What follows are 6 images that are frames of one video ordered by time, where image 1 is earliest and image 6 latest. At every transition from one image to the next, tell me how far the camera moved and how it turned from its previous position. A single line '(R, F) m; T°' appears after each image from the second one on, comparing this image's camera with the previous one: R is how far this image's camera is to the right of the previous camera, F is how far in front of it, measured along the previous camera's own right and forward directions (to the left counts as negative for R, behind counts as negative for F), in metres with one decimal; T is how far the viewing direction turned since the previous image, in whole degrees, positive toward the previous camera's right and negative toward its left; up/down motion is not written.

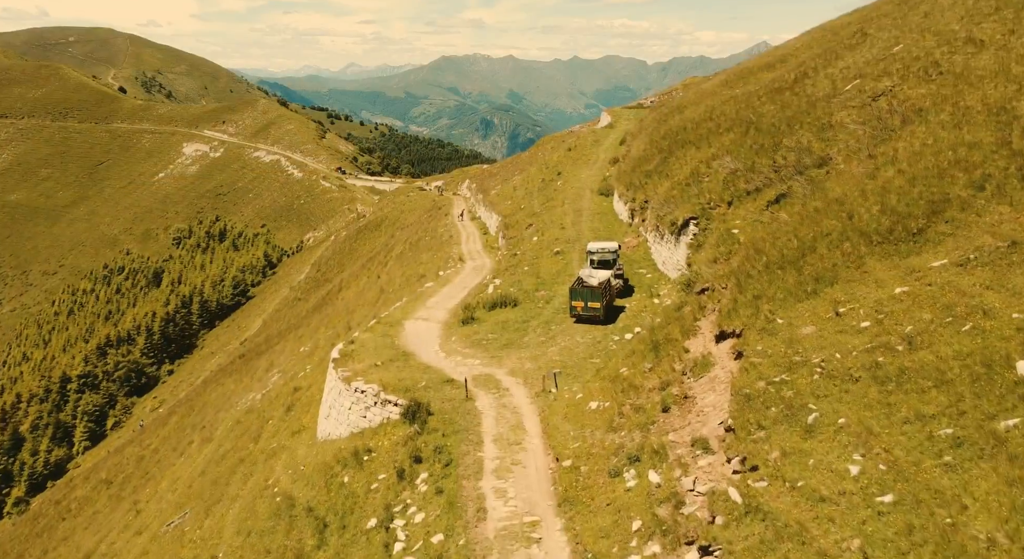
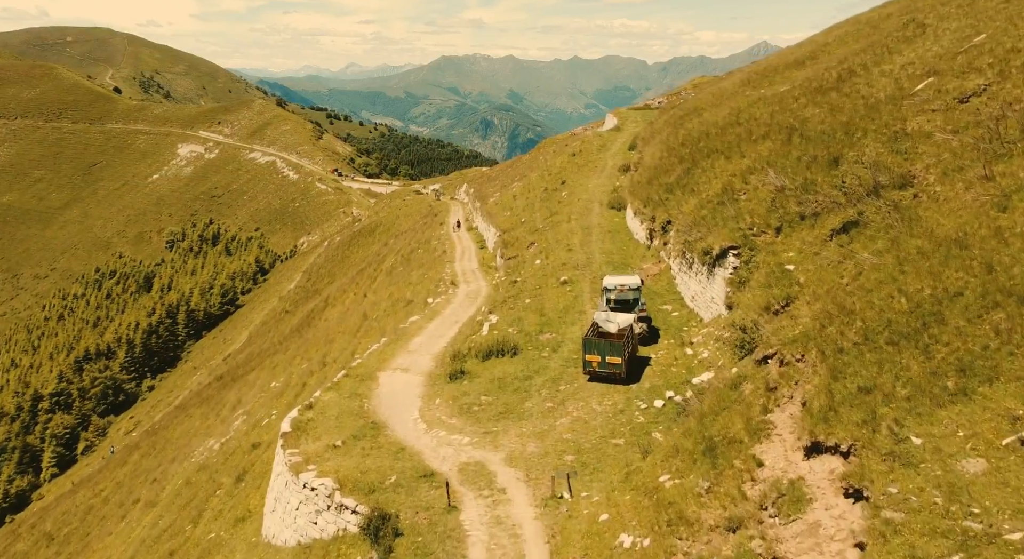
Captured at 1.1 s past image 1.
(+0.1, +7.3) m; 0°
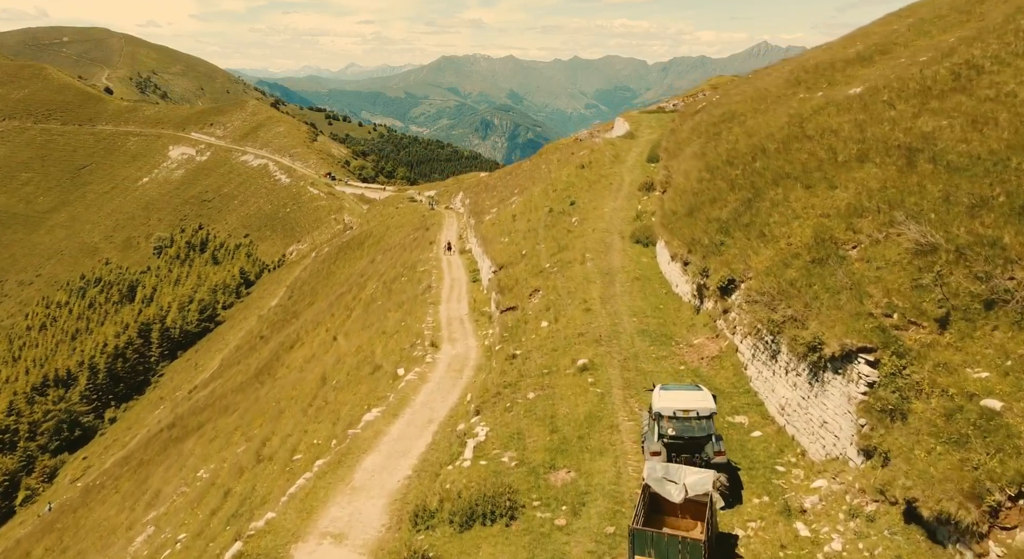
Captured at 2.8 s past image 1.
(+0.1, +12.3) m; 0°
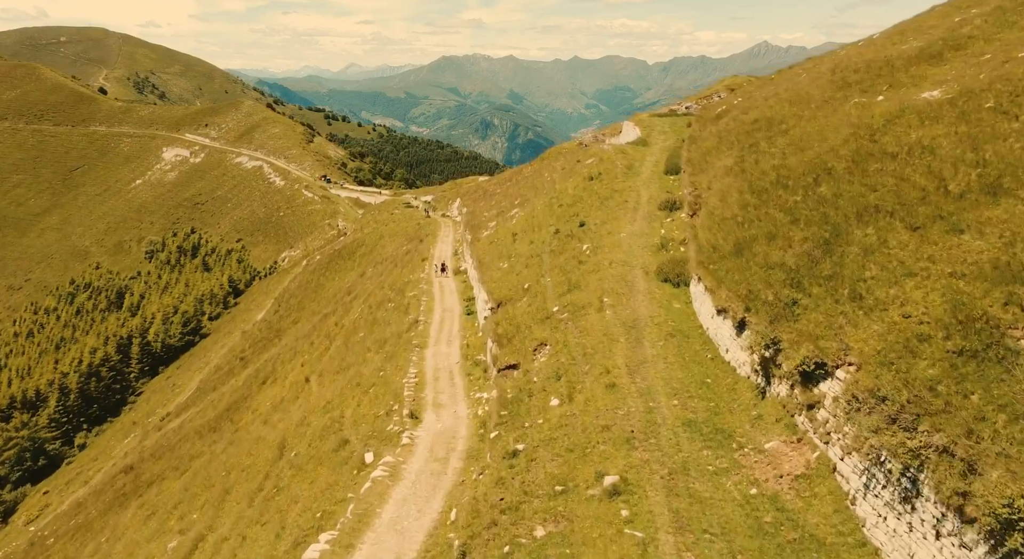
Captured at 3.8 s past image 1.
(0.0, +8.5) m; 0°
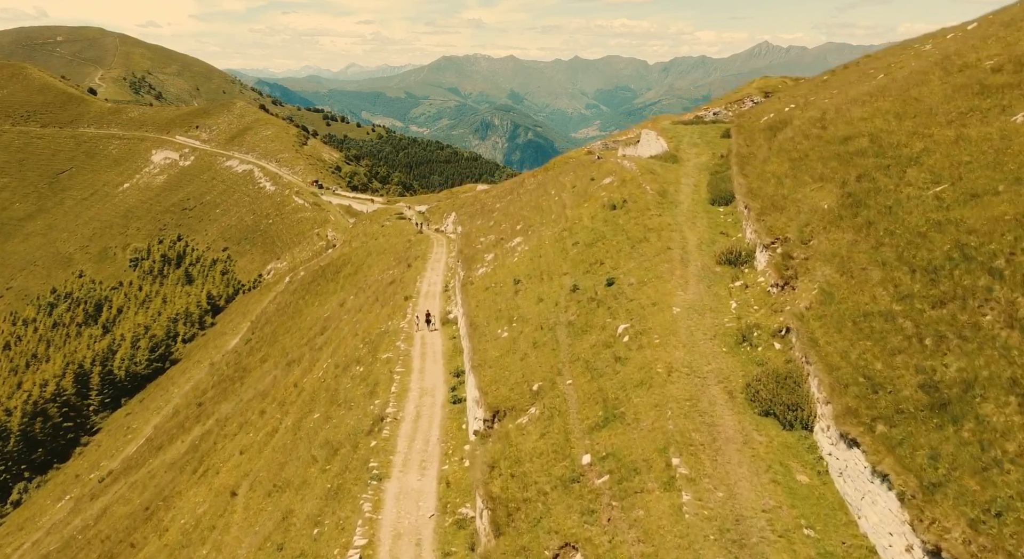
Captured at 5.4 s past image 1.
(-0.1, +14.8) m; 0°
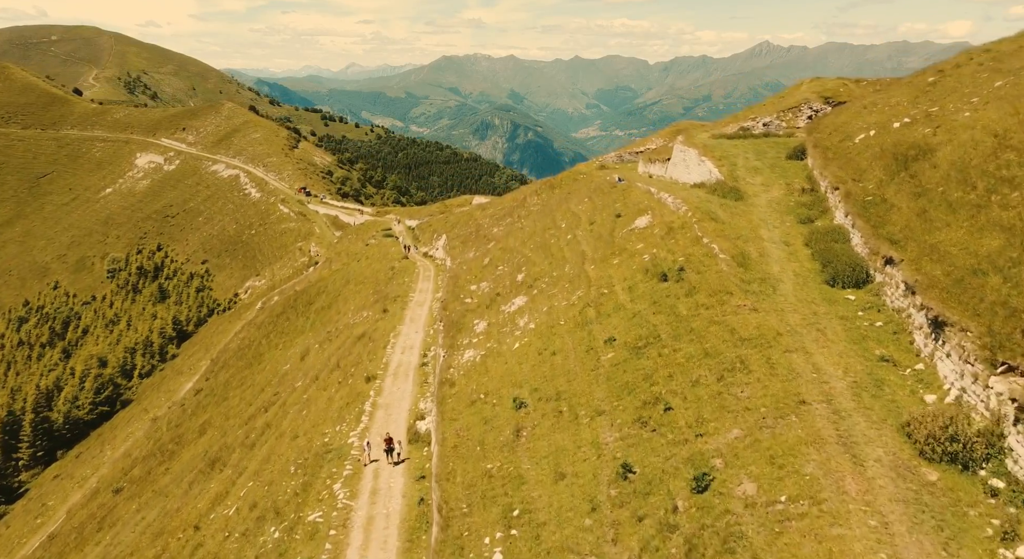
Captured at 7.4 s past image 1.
(+0.1, +19.4) m; 0°
